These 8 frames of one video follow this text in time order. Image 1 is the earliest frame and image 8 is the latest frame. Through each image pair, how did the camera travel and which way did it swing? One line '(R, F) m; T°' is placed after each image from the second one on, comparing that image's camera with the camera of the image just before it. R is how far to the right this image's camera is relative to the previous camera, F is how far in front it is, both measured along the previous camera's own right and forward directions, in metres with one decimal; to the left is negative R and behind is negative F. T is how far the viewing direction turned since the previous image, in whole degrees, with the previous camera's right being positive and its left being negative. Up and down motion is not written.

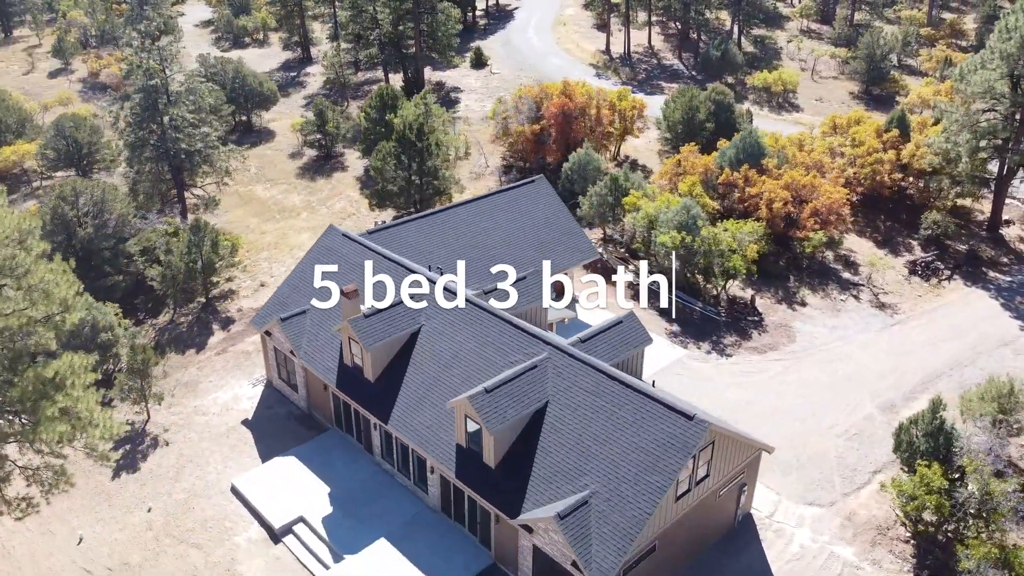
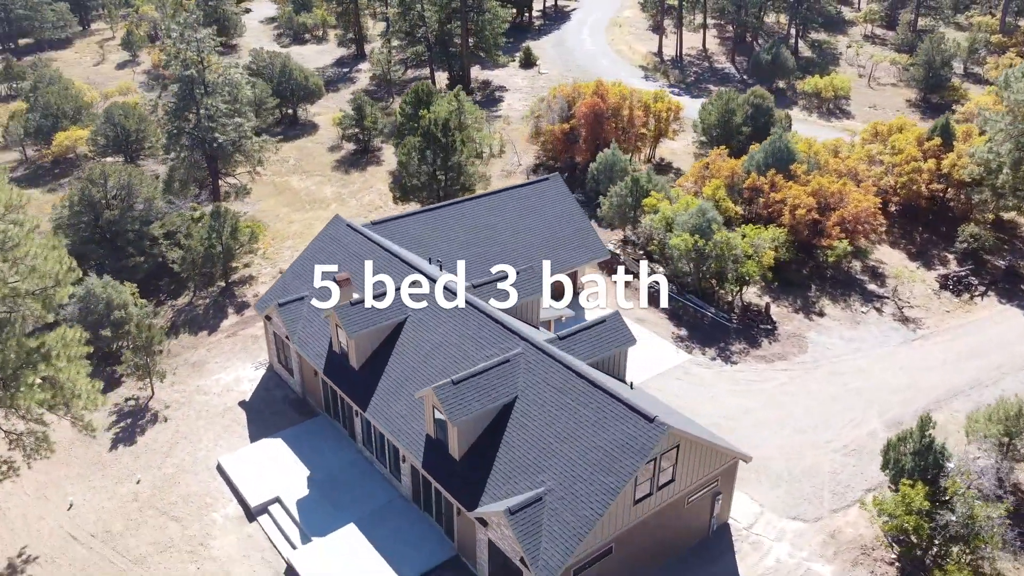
(+2.3, +0.1) m; -5°
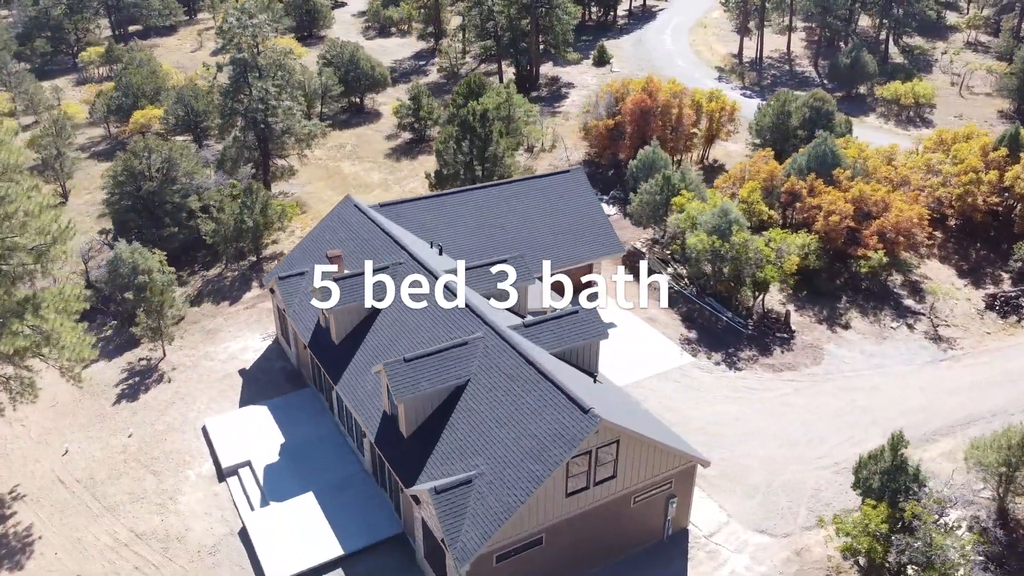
(+3.4, +0.3) m; -7°
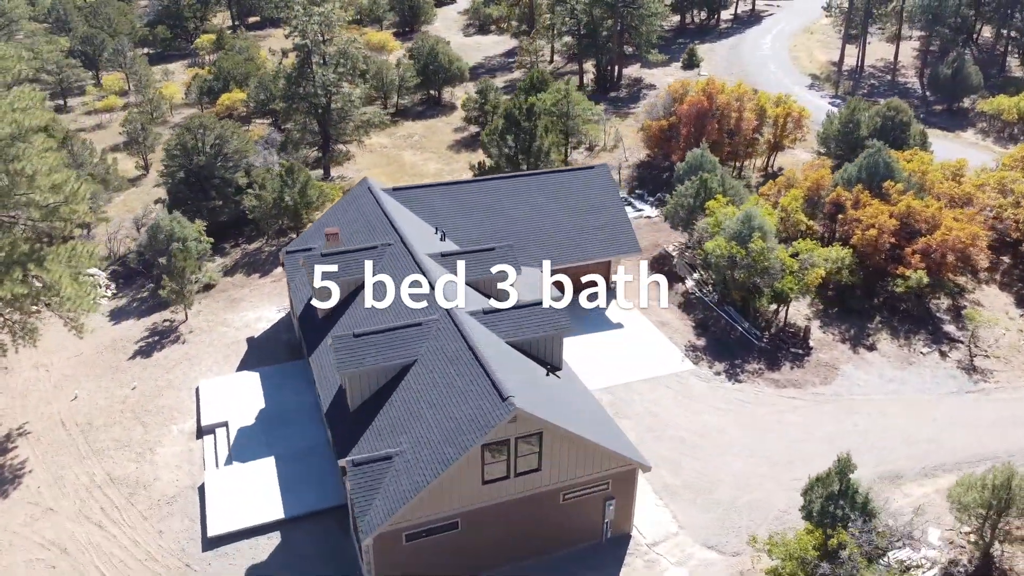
(+4.0, +0.4) m; -9°
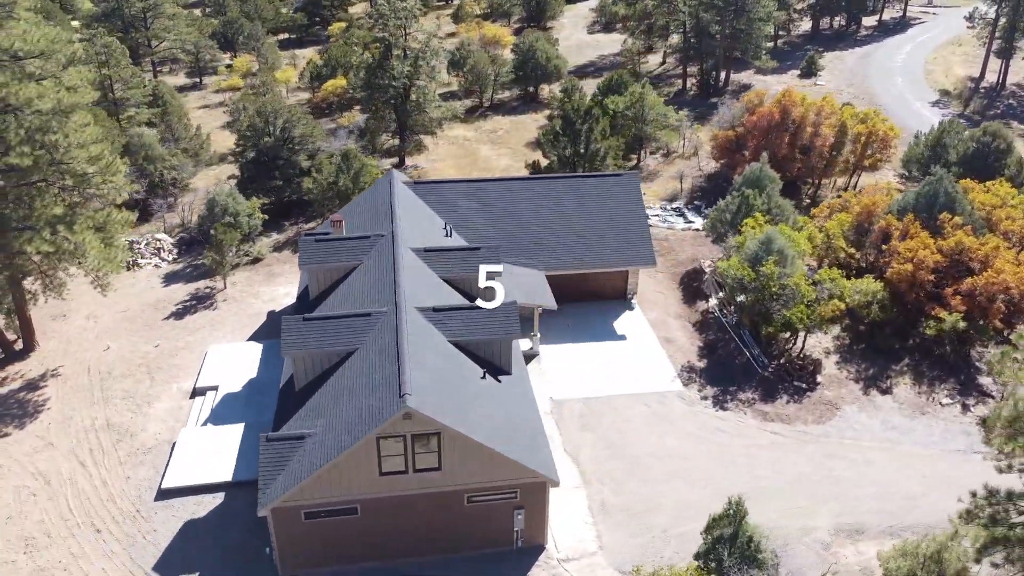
(+5.1, +0.3) m; -11°
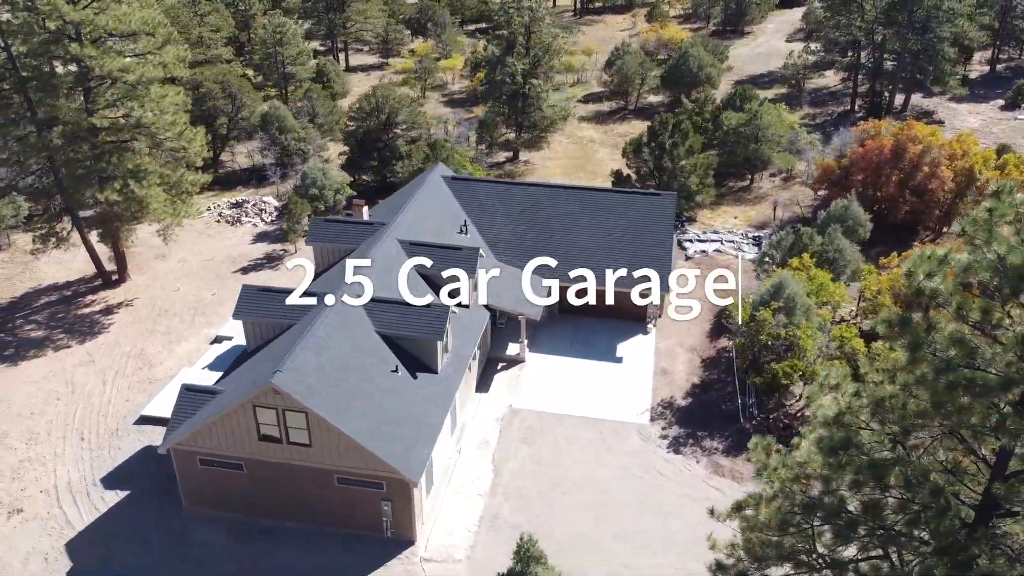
(+7.8, +0.8) m; -17°
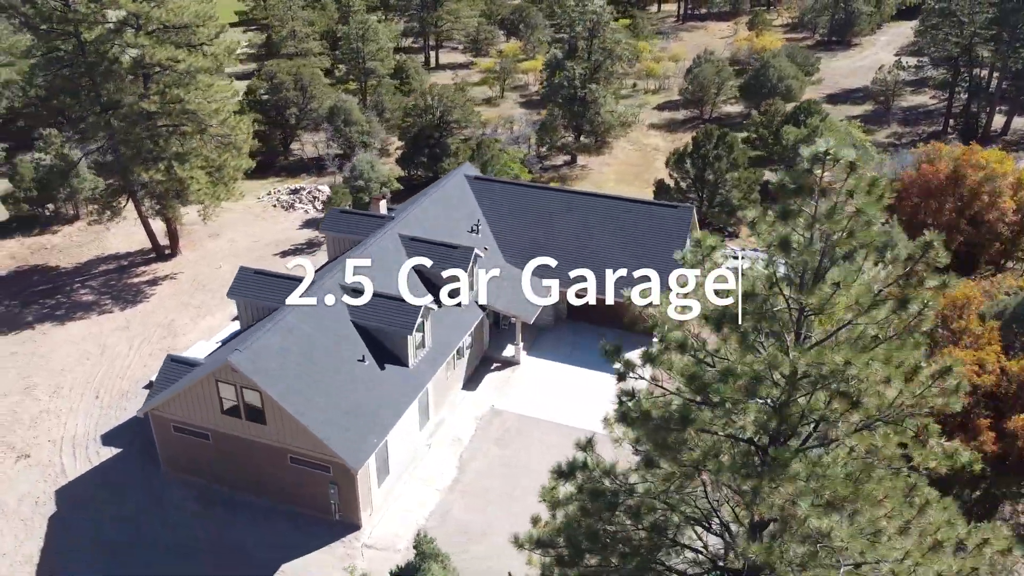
(+3.9, +0.1) m; -8°
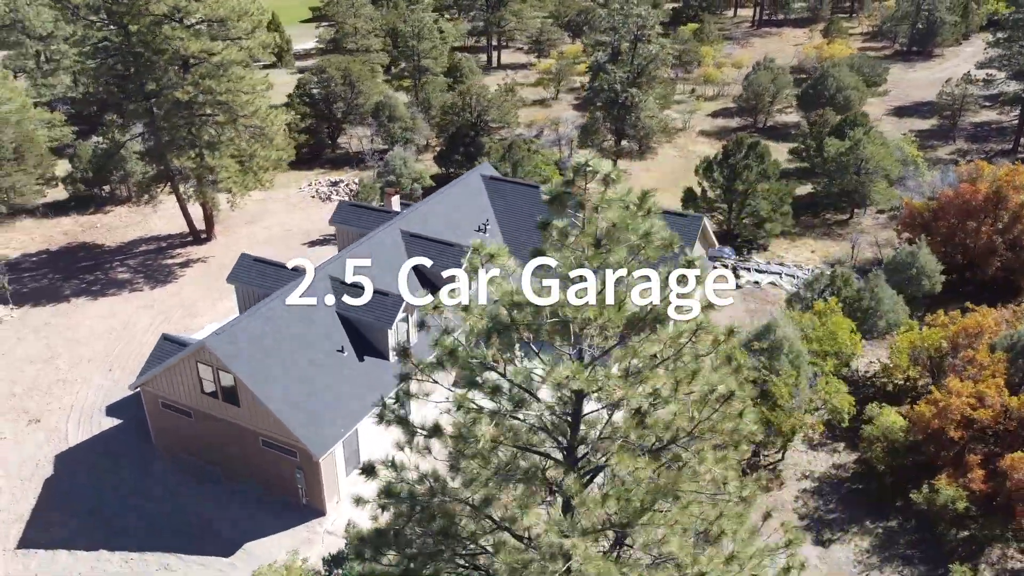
(+2.8, +0.1) m; -6°
